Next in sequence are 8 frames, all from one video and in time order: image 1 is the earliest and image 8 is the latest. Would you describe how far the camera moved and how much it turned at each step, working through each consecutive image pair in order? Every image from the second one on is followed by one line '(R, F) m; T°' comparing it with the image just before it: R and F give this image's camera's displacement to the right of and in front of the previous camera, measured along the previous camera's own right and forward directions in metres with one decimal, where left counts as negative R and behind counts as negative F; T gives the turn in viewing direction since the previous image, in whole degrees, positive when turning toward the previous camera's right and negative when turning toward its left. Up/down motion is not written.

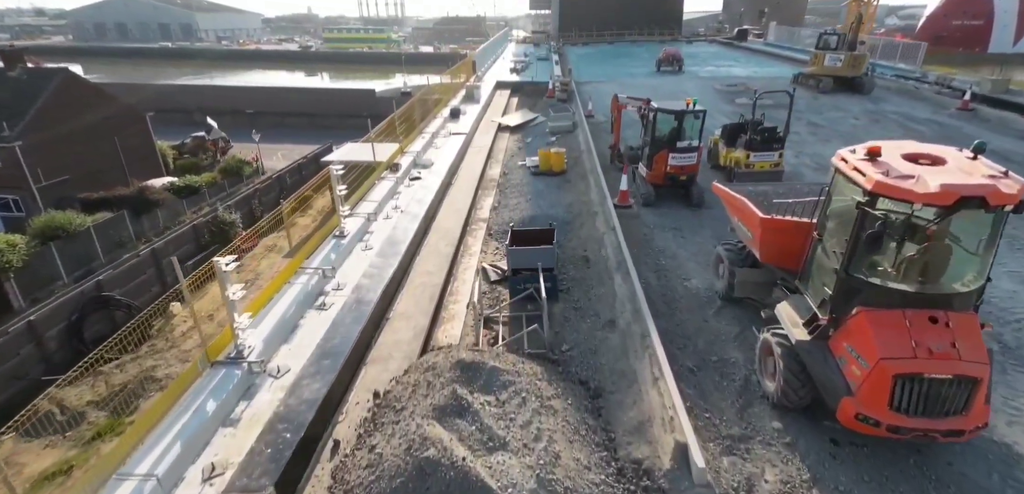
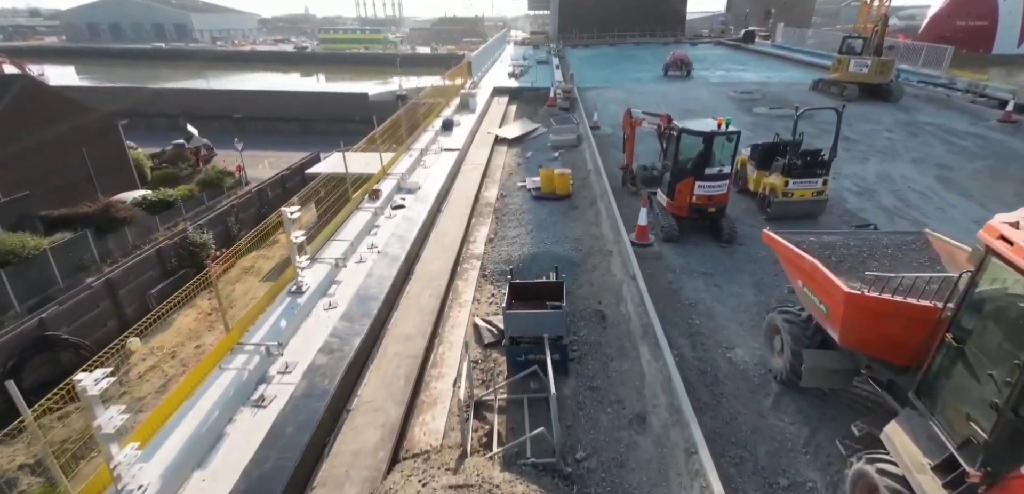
(0.0, +1.2) m; 0°
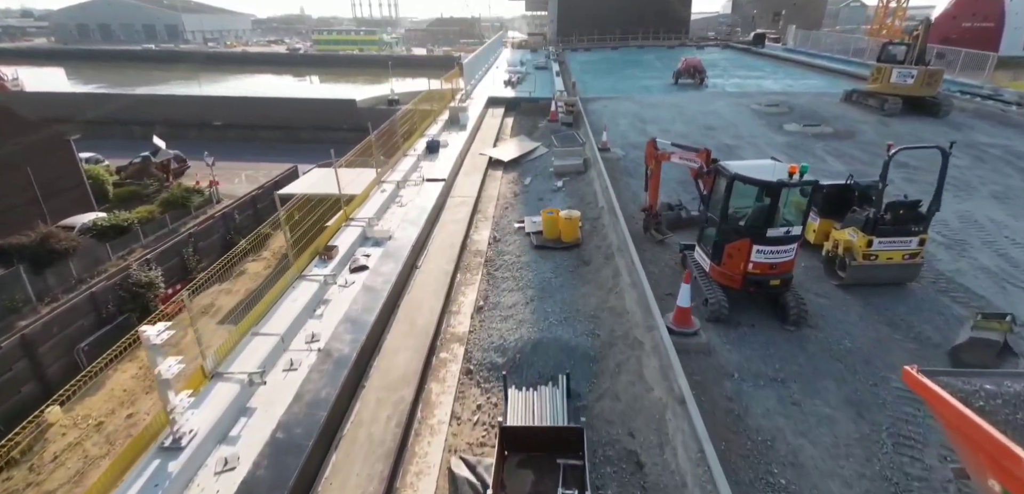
(0.0, +1.7) m; 0°
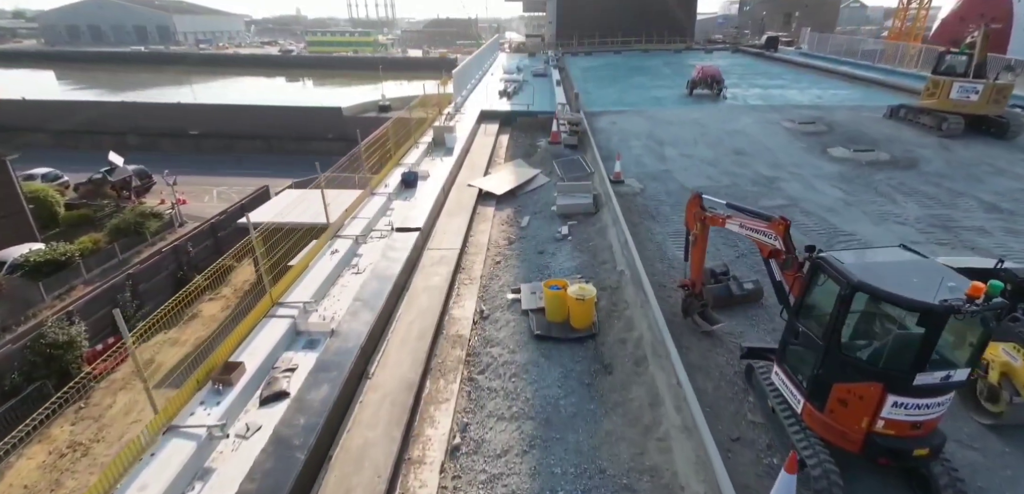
(+0.1, +1.9) m; 0°
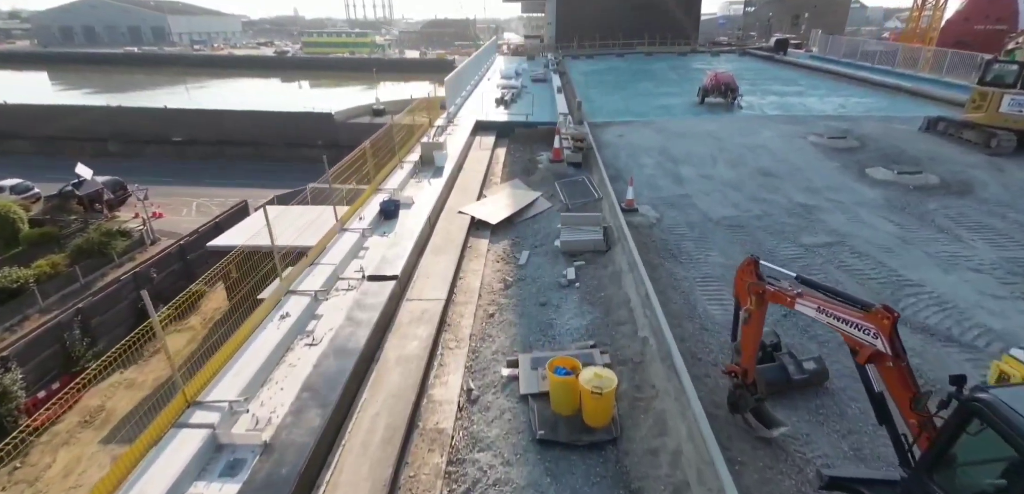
(0.0, +1.2) m; 0°
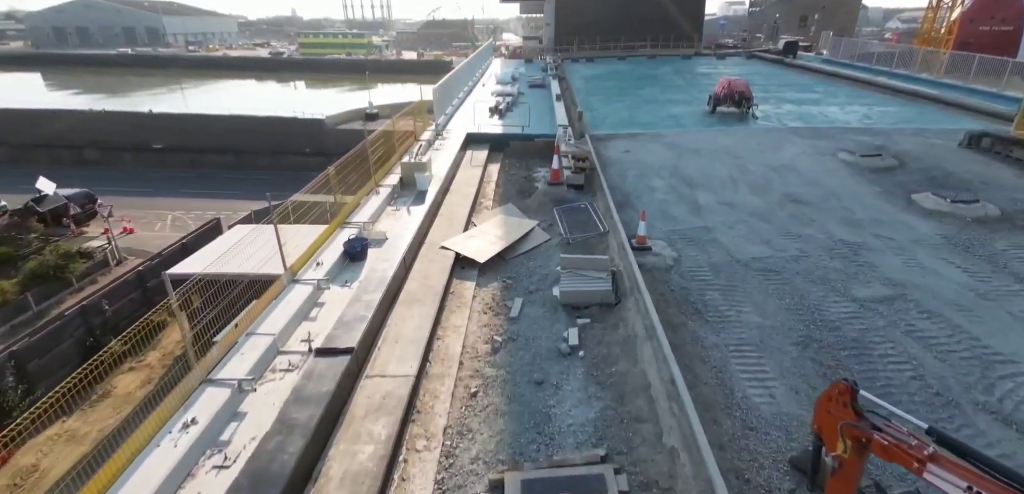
(+0.1, +1.2) m; 0°
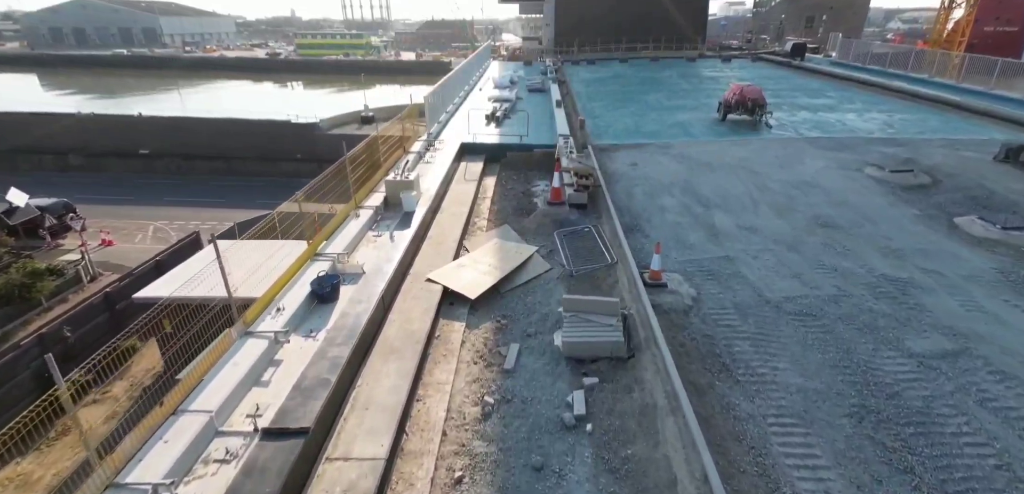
(+0.1, +0.8) m; 0°
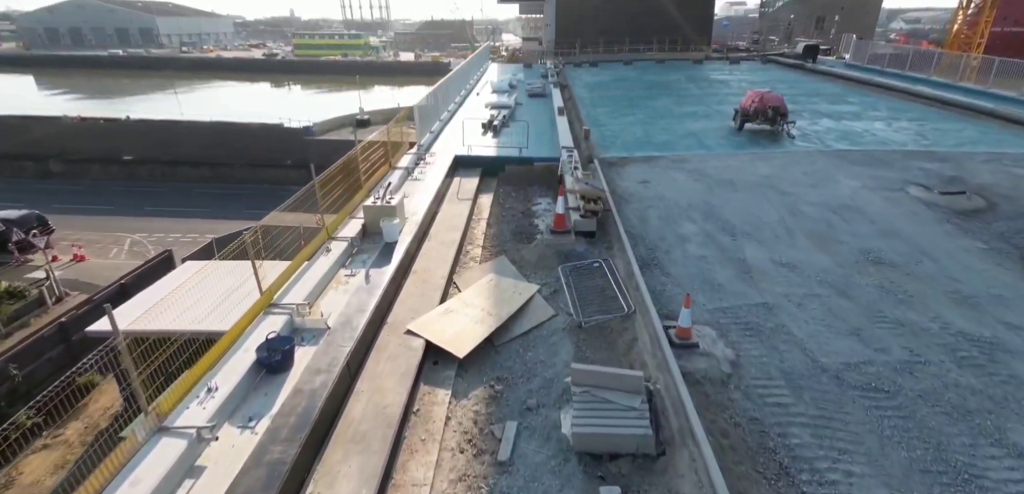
(0.0, +1.0) m; 0°
